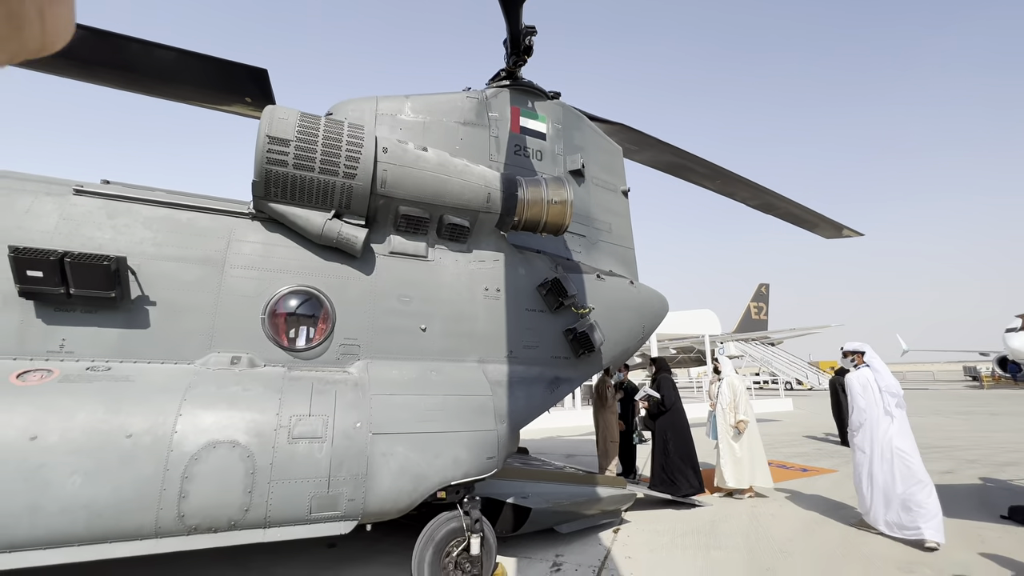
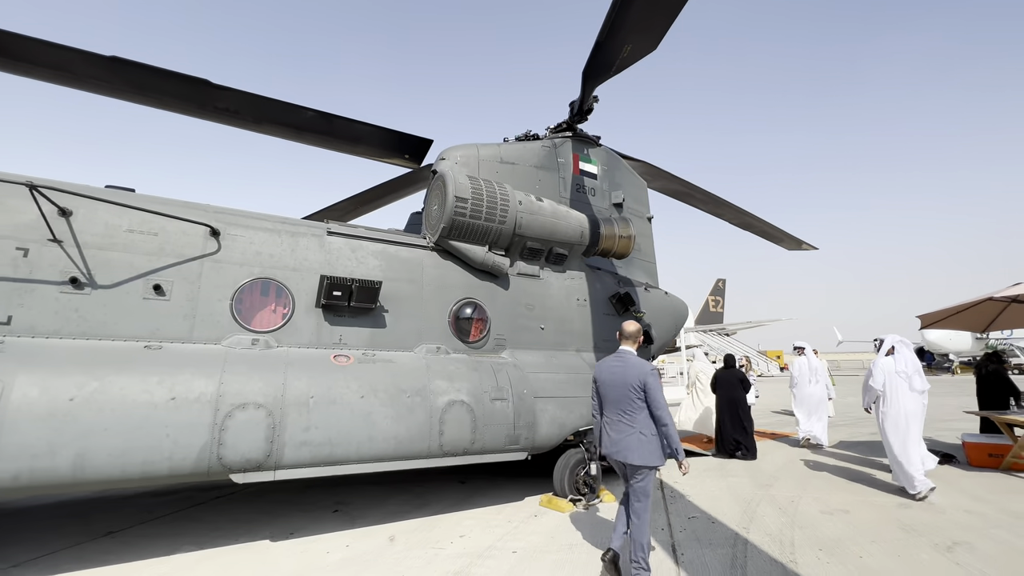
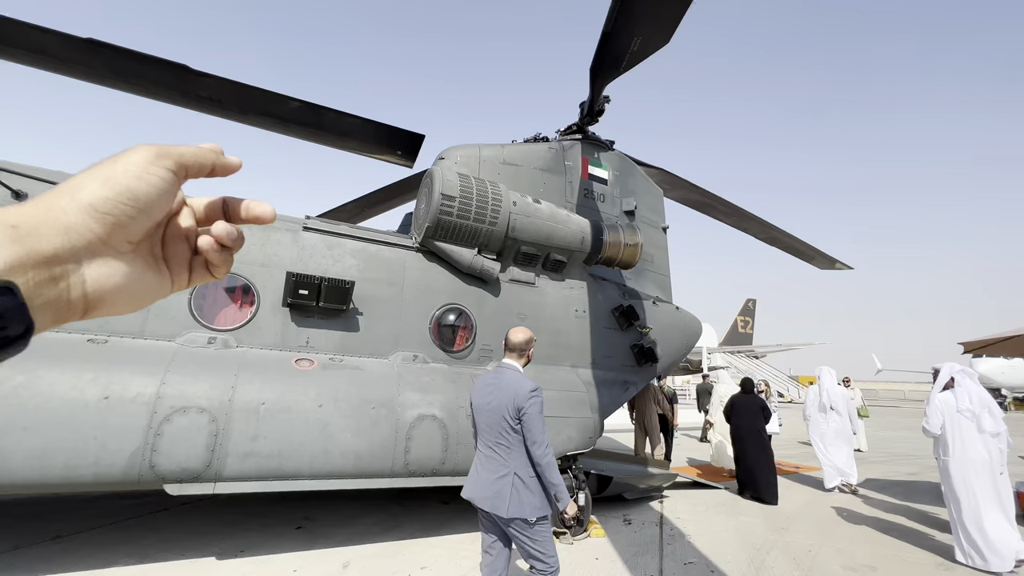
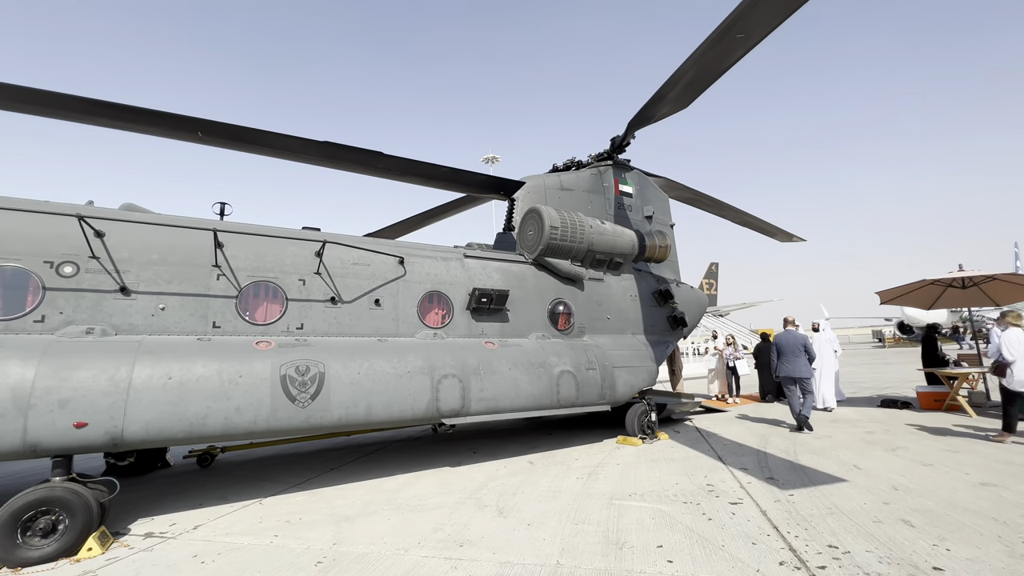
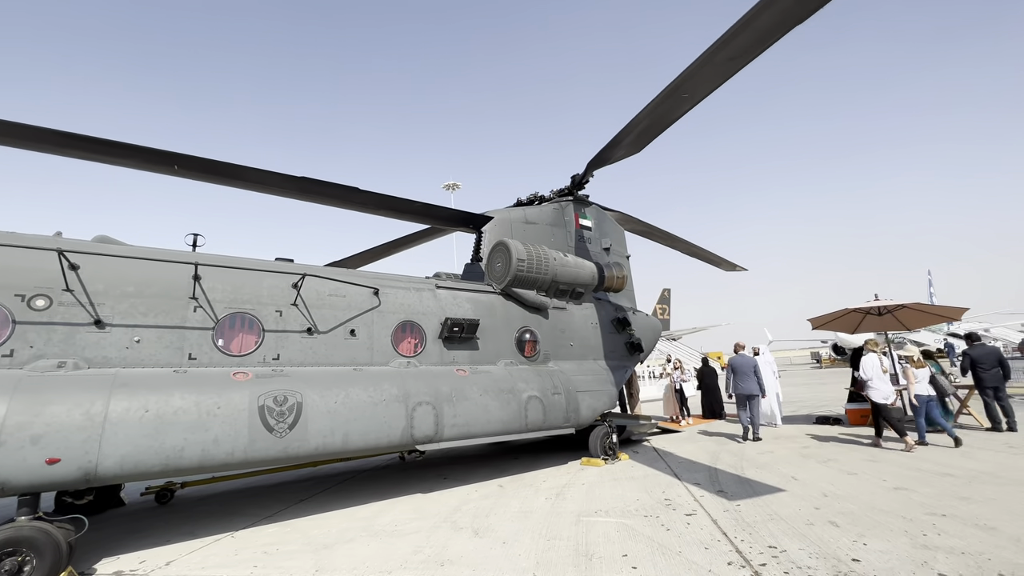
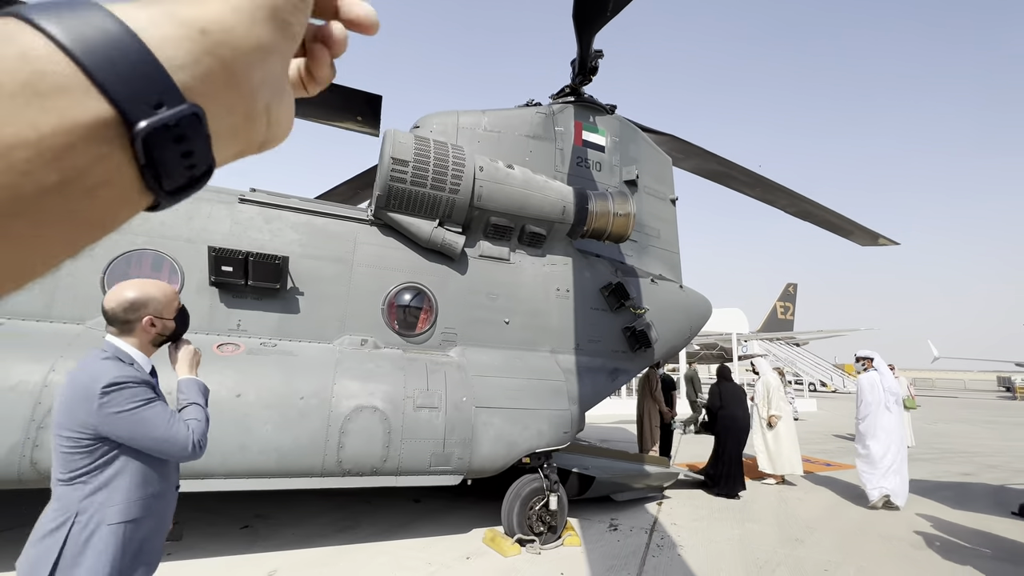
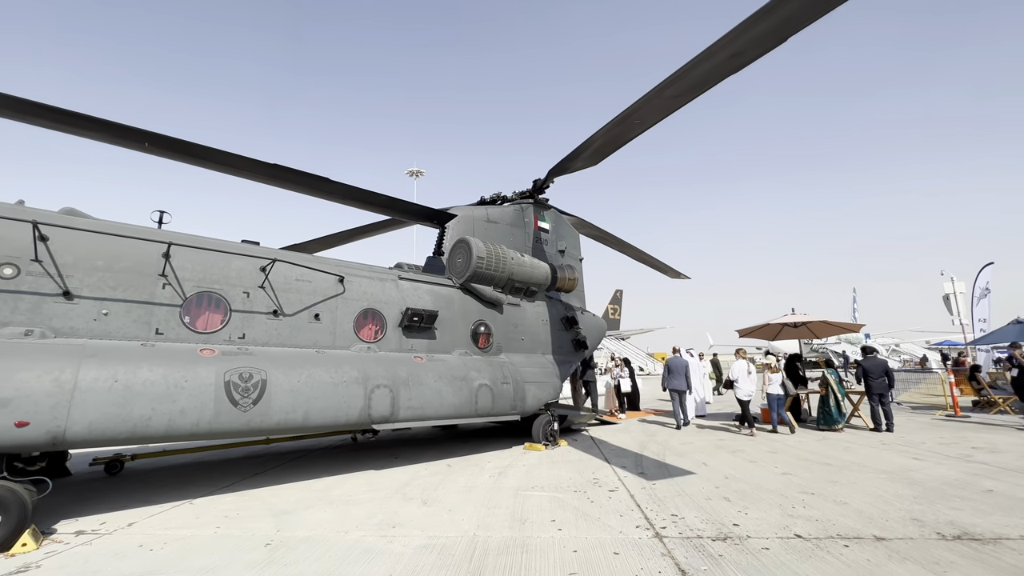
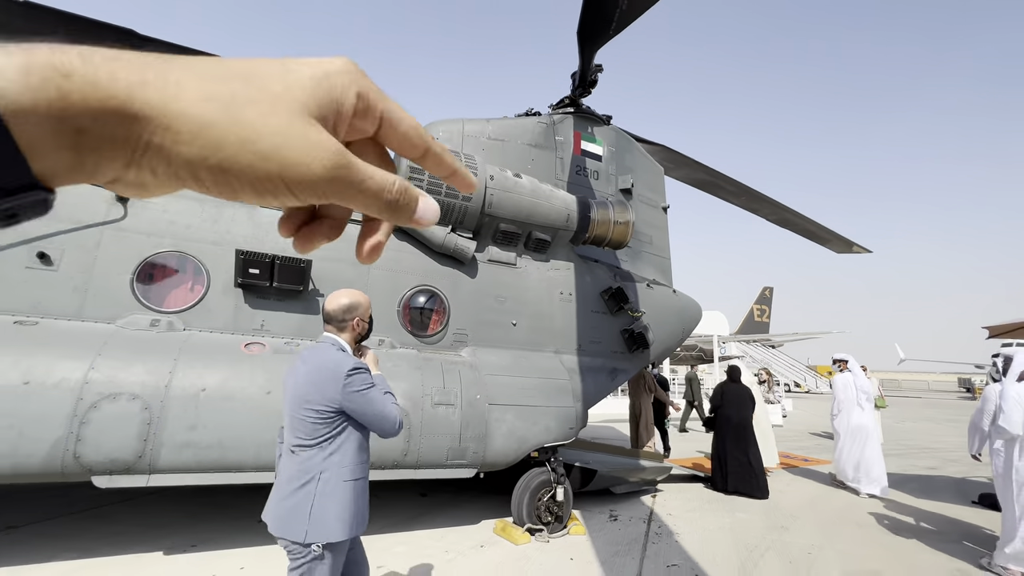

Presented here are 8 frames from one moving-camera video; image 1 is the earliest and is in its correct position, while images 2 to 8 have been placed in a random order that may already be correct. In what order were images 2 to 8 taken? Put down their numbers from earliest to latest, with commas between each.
6, 8, 3, 2, 4, 5, 7
